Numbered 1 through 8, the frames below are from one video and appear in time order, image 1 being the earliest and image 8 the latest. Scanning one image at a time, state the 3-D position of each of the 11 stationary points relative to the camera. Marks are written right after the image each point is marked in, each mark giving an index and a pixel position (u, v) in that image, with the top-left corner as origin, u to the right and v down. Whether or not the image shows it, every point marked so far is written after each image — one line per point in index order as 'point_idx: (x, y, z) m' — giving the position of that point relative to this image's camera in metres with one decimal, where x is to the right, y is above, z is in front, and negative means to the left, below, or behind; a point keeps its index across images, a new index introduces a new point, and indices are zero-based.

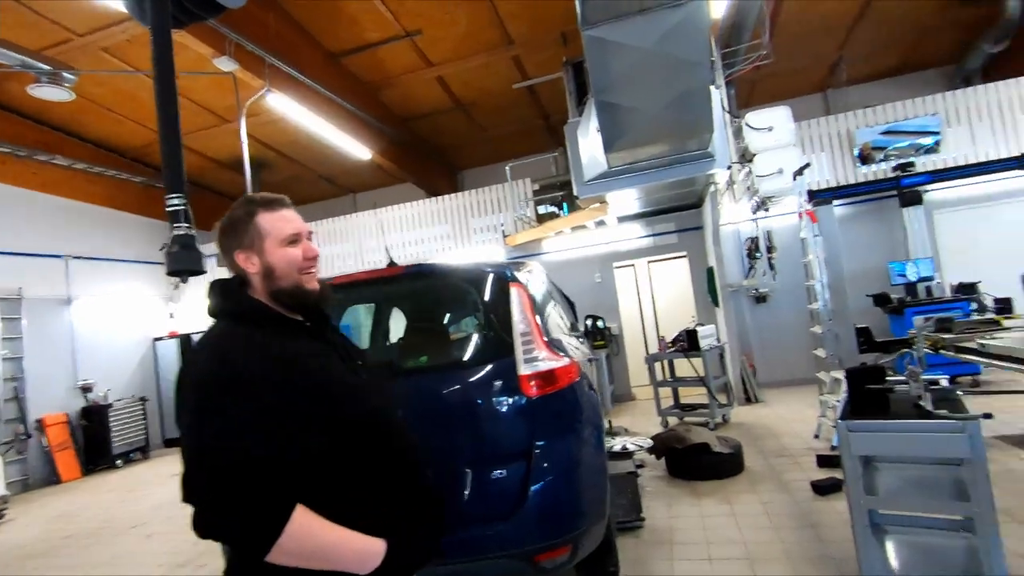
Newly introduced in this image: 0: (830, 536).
0: (+1.6, -1.3, +2.8) m
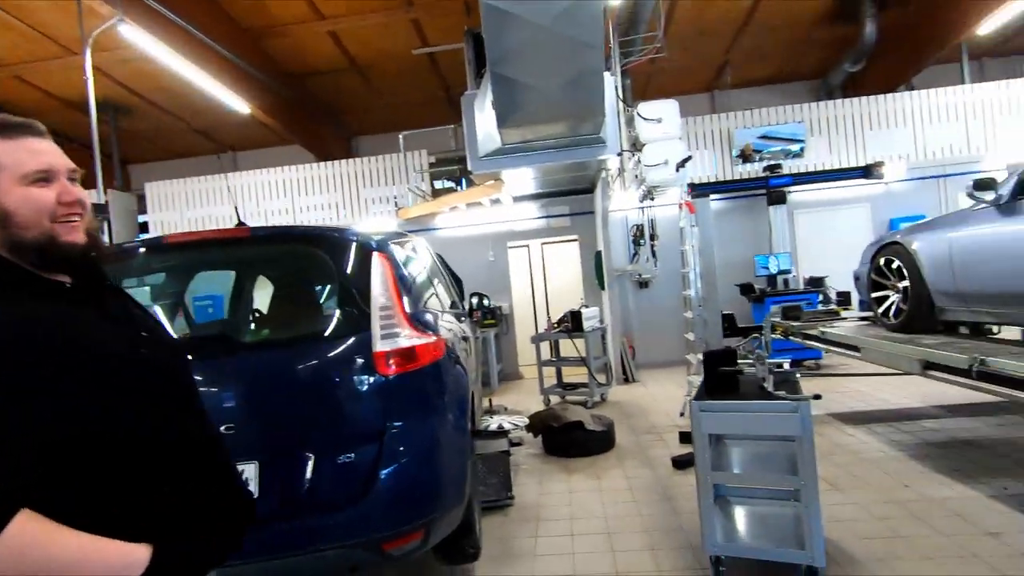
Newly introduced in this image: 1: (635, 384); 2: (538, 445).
0: (+0.9, -1.2, +3.0) m
1: (+1.5, -1.1, +6.4) m
2: (+0.2, -1.3, +4.3) m
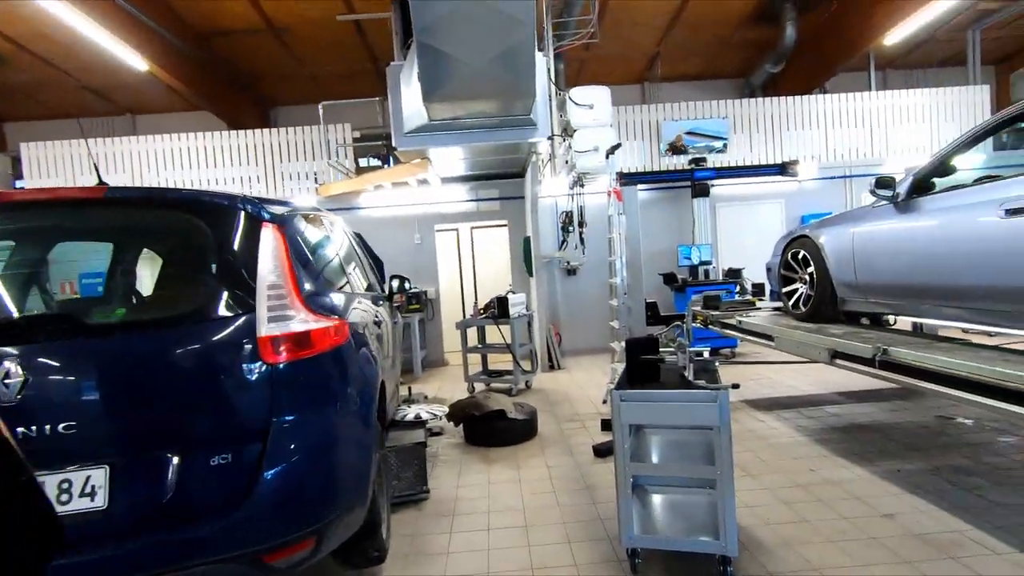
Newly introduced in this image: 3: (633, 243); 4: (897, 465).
0: (+0.5, -1.1, +2.9) m
1: (+0.6, -1.0, +6.4) m
2: (-0.4, -1.1, +4.2) m
3: (+1.2, +0.4, +5.2) m
4: (+2.3, -1.0, +3.2) m
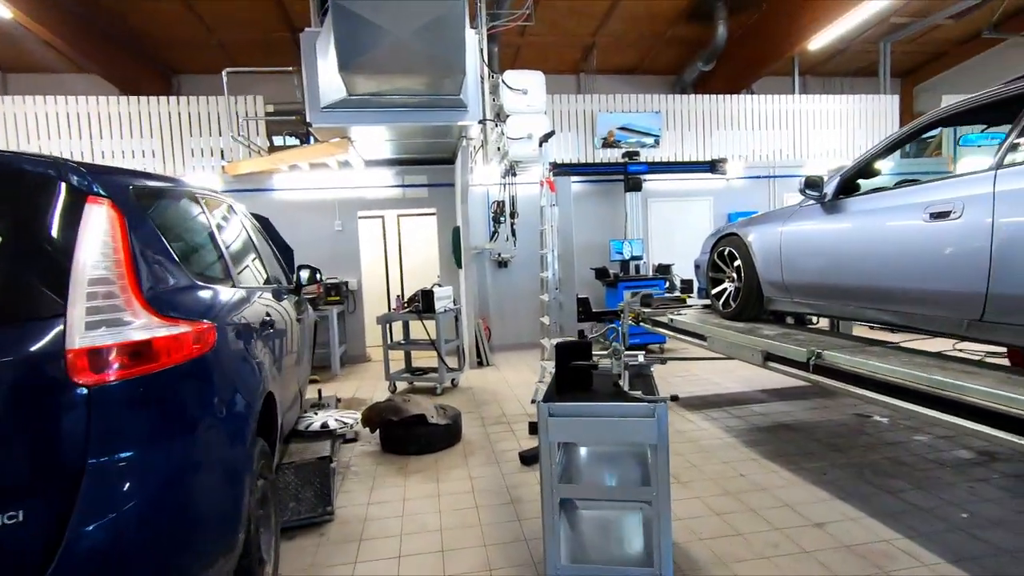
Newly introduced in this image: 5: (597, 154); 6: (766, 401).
0: (+0.1, -1.1, +2.7) m
1: (-0.3, -0.9, +6.1) m
2: (-1.0, -1.1, +3.8) m
3: (+0.5, +0.5, +5.0) m
4: (+1.8, -1.0, +3.1) m
5: (+1.1, +1.8, +7.3) m
6: (+2.1, -0.9, +4.4) m
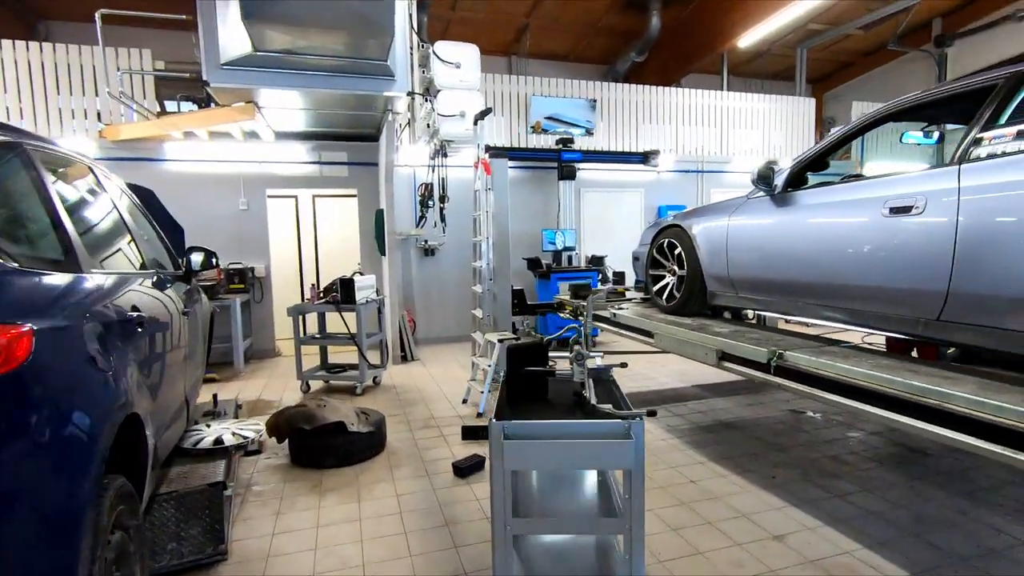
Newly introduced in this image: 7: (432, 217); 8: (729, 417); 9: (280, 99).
0: (-0.2, -1.1, +2.3) m
1: (-1.0, -0.8, +5.7) m
2: (-1.4, -1.0, +3.3) m
3: (-0.1, +0.6, +4.7) m
4: (+1.4, -1.0, +3.0) m
5: (+0.2, +1.9, +7.0) m
6: (+1.5, -0.9, +4.3) m
7: (-1.0, +0.9, +6.5) m
8: (+1.5, -0.9, +3.9) m
9: (-2.0, +1.6, +4.6) m
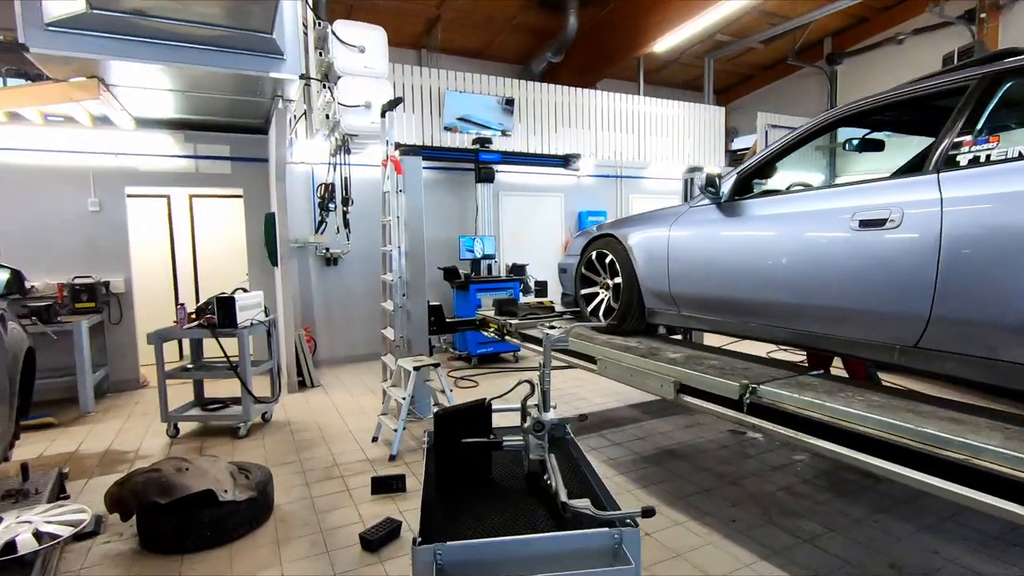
0: (-0.4, -1.2, +1.7) m
1: (-1.8, -0.9, +4.9) m
2: (-1.8, -1.1, +2.5) m
3: (-0.7, +0.4, +4.1) m
4: (+1.1, -1.1, +2.7) m
5: (-0.8, +1.8, +6.4) m
6: (+0.9, -1.0, +4.0) m
7: (-1.9, +0.7, +5.7) m
8: (+1.0, -1.0, +3.5) m
9: (-2.6, +1.5, +3.7) m
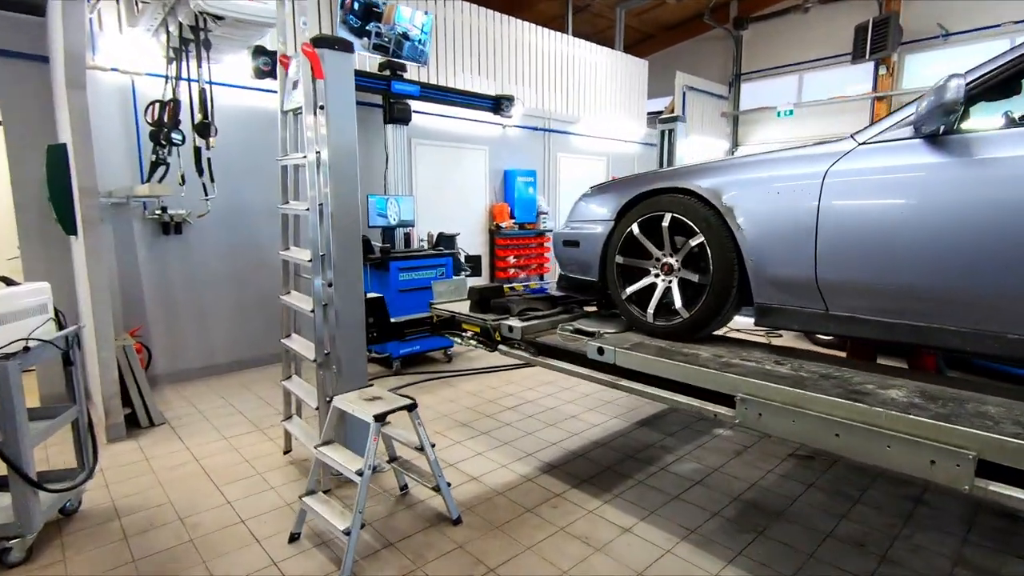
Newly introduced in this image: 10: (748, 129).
0: (+0.1, -1.2, +0.4) m
1: (-2.0, -0.8, +3.1) m
2: (-1.4, -1.2, +0.8) m
3: (-0.8, +0.5, +2.5) m
4: (+1.3, -1.1, +1.7) m
5: (-1.5, +2.0, +4.7) m
6: (+0.9, -0.9, +2.9) m
7: (-2.4, +0.8, +3.7) m
8: (+1.1, -0.9, +2.5) m
9: (-2.5, +1.5, +1.6) m
10: (+4.0, +2.7, +9.1) m
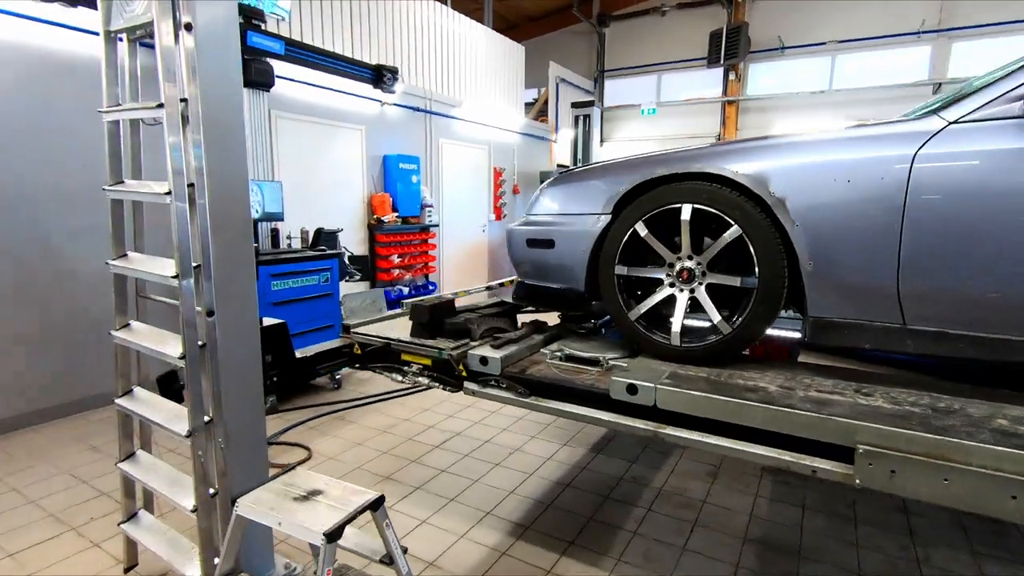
0: (+0.7, -1.3, -0.1) m
1: (-2.2, -1.0, +1.9) m
2: (-0.9, -1.3, -0.1) m
3: (-0.9, +0.4, +1.6) m
4: (+1.4, -1.1, +1.5) m
5: (-2.2, +1.9, +3.5) m
6: (+0.6, -0.9, +2.5) m
7: (-2.7, +0.7, +2.4) m
8: (+0.9, -1.0, +2.2) m
9: (-2.2, +1.3, +0.2) m
10: (+1.7, +2.8, +9.3) m
